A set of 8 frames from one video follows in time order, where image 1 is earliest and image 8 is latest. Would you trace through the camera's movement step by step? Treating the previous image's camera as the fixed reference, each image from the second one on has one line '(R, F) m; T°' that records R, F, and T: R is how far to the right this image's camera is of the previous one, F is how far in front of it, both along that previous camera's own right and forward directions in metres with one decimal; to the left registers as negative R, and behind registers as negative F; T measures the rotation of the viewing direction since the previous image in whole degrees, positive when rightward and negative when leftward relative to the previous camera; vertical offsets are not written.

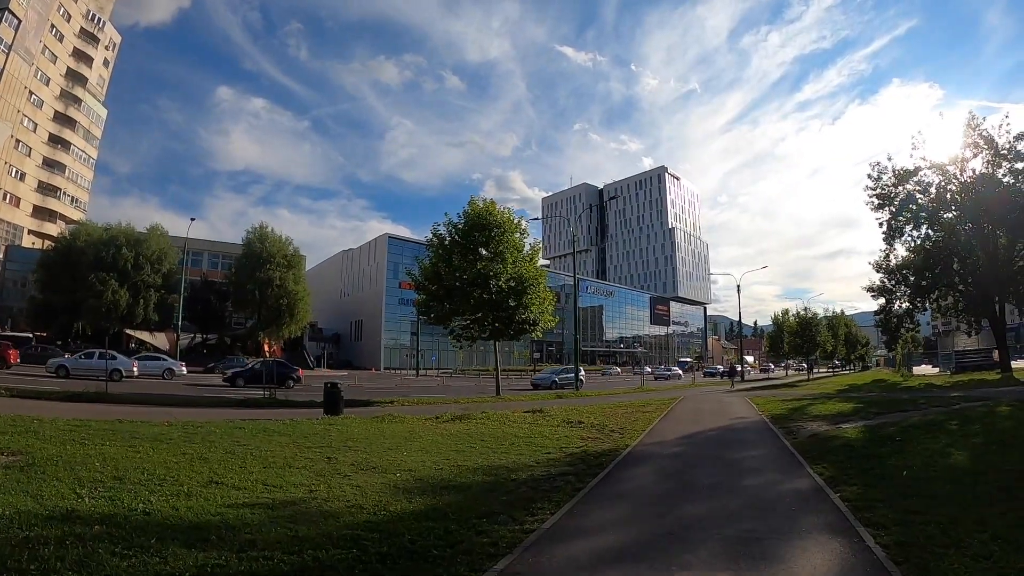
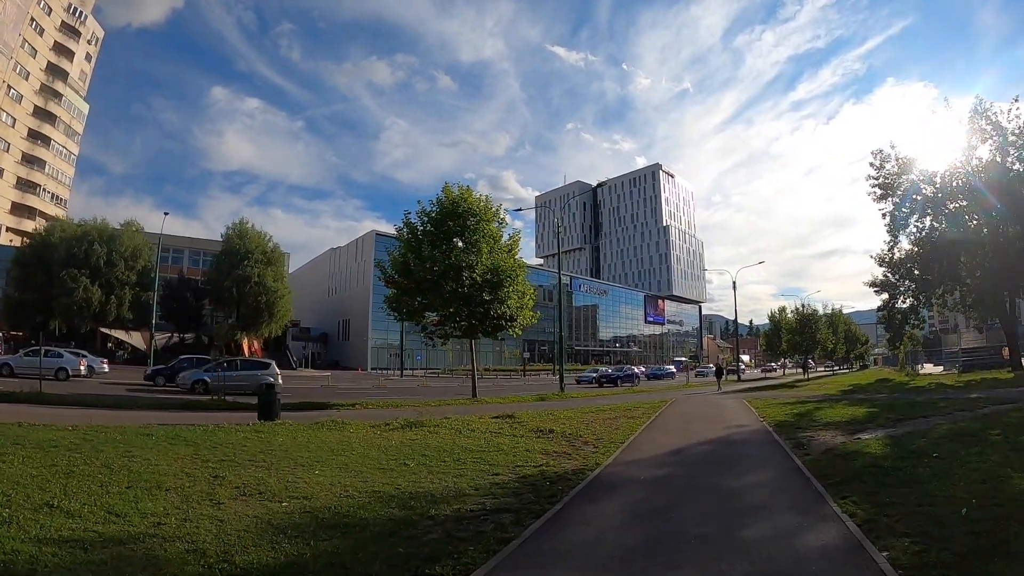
(+0.8, +2.3) m; 0°
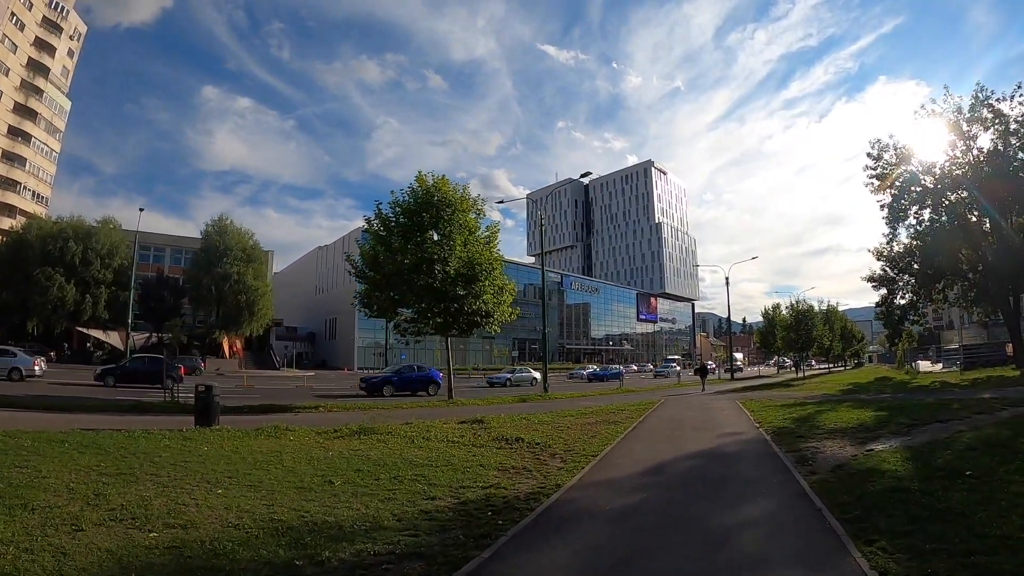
(+0.6, +1.7) m; +1°
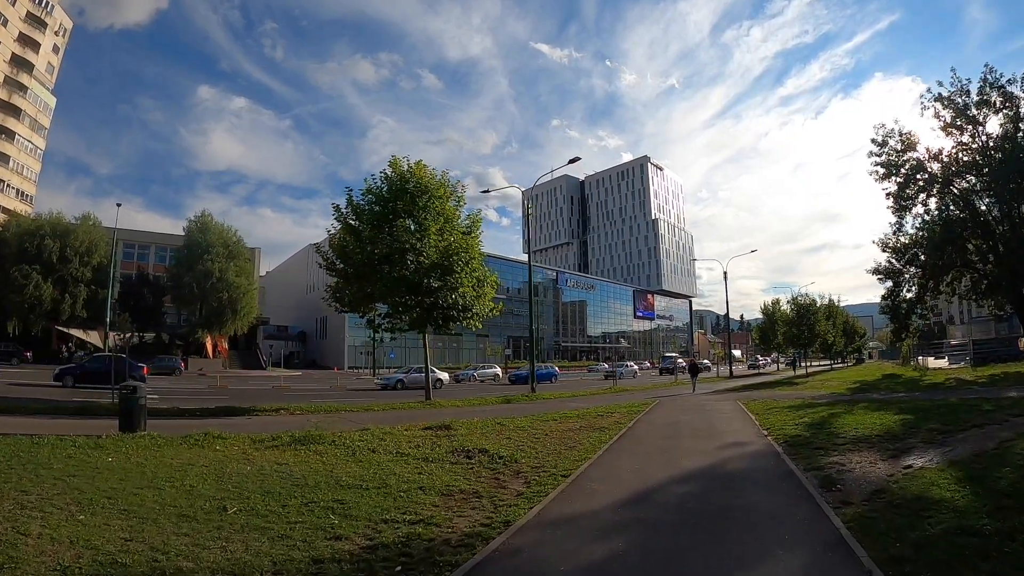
(+0.6, +1.8) m; 0°
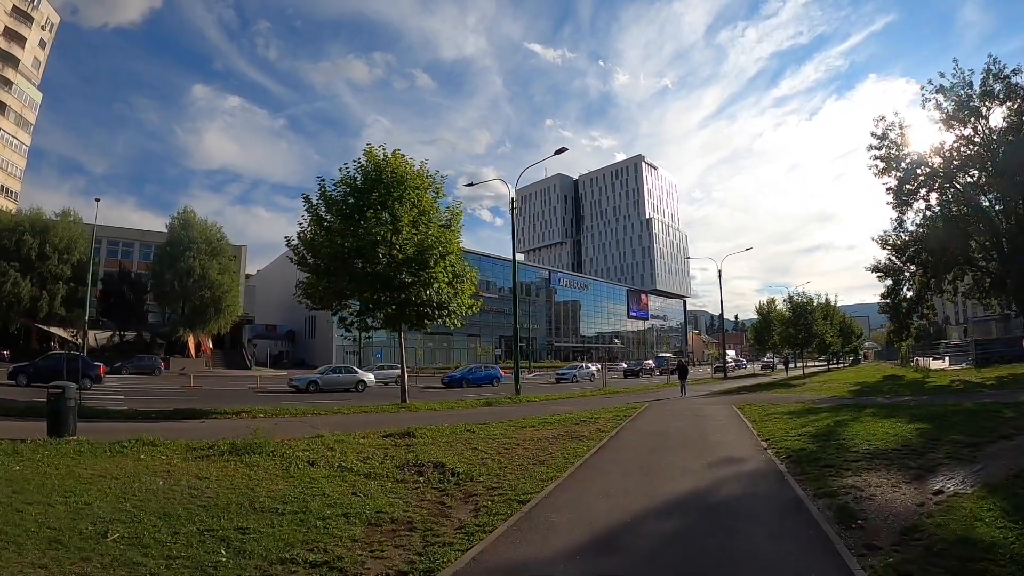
(+0.5, +1.3) m; 0°
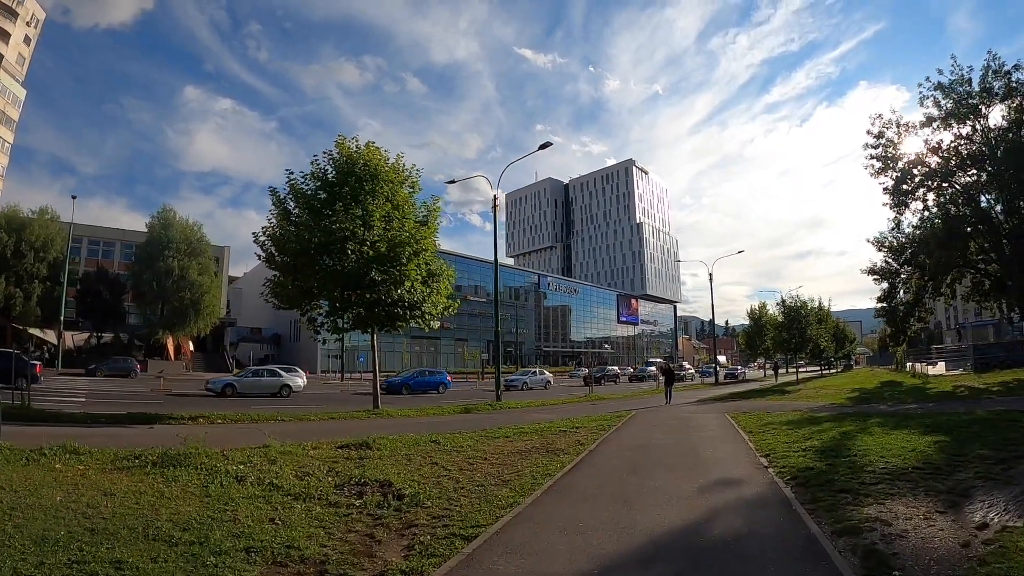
(+0.4, +1.2) m; +1°
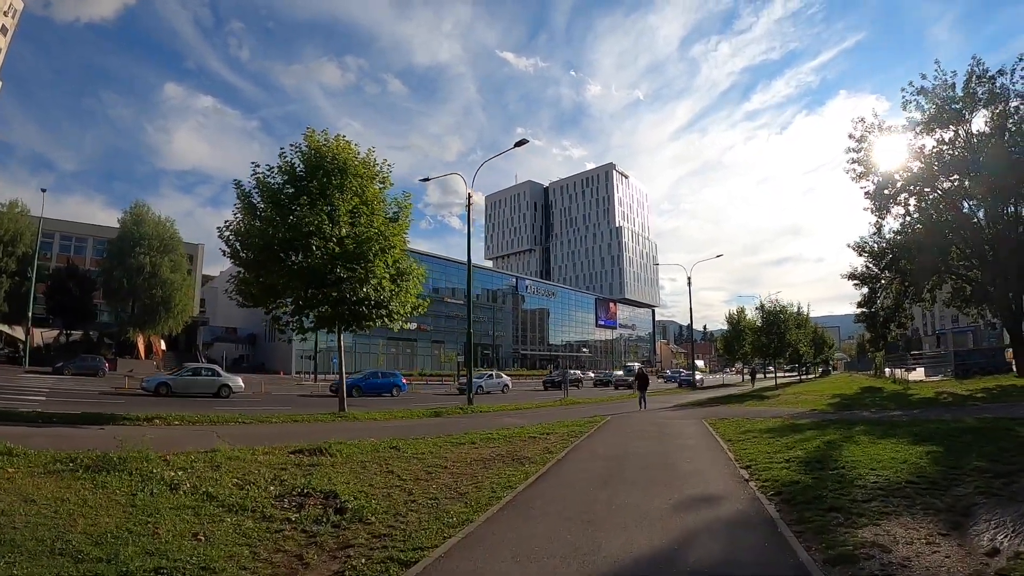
(+0.3, +0.7) m; +2°
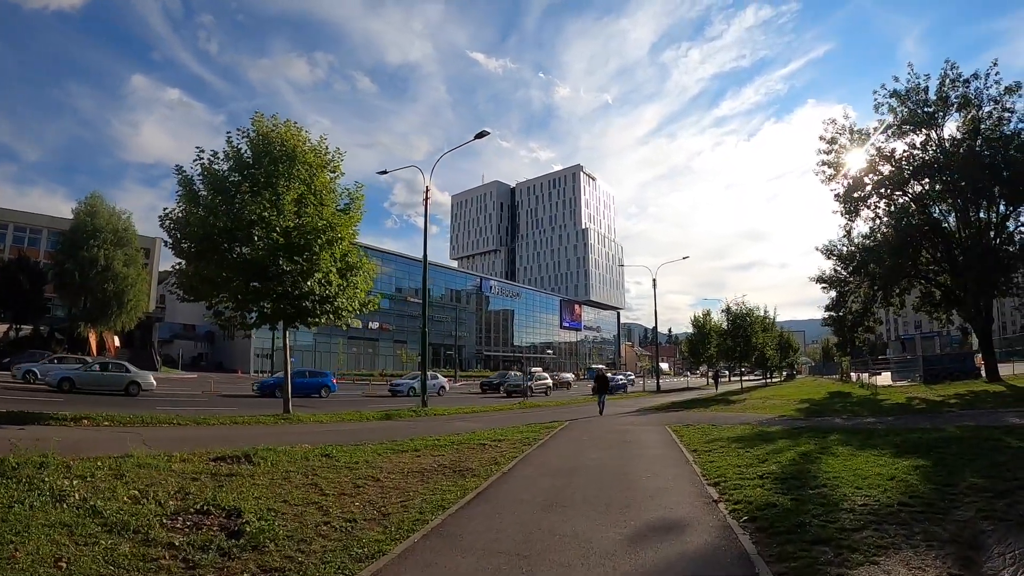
(+0.3, +1.0) m; +3°
